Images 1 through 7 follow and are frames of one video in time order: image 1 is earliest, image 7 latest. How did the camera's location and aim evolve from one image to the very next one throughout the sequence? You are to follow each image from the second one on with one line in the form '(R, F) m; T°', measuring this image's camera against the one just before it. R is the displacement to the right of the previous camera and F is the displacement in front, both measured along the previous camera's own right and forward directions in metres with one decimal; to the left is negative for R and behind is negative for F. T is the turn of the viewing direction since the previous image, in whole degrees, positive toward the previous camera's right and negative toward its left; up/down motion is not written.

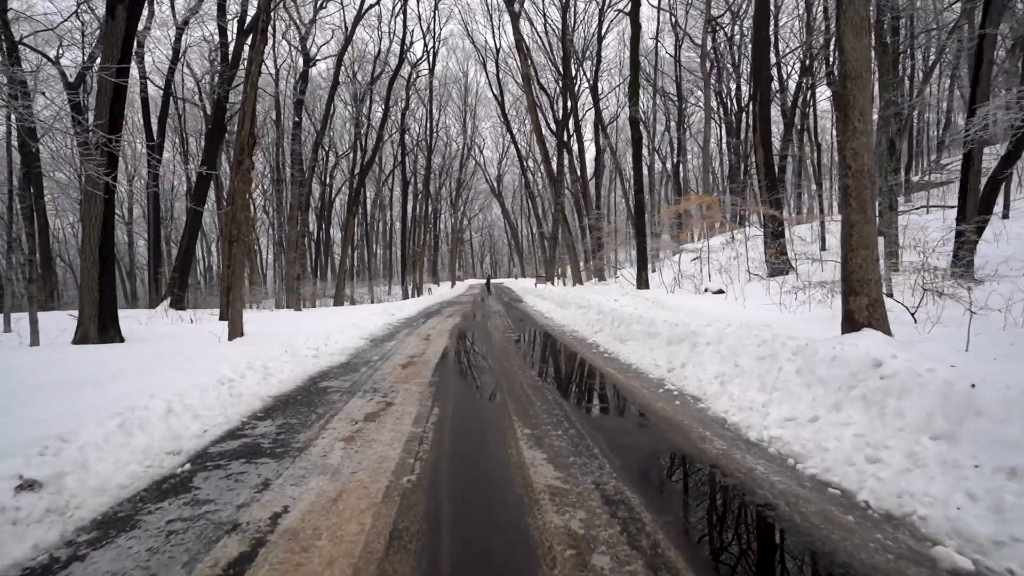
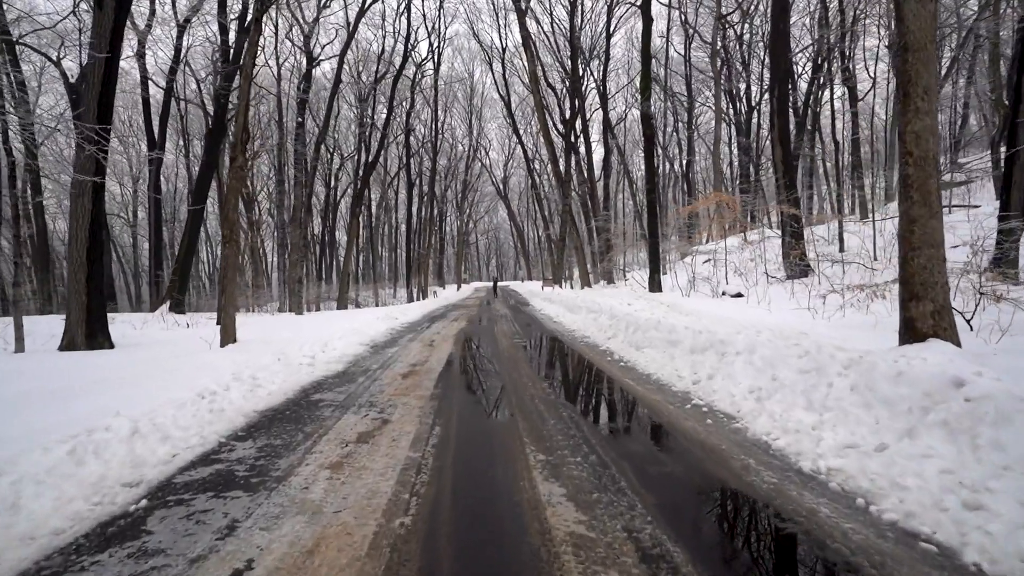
(0.0, +0.6) m; -1°
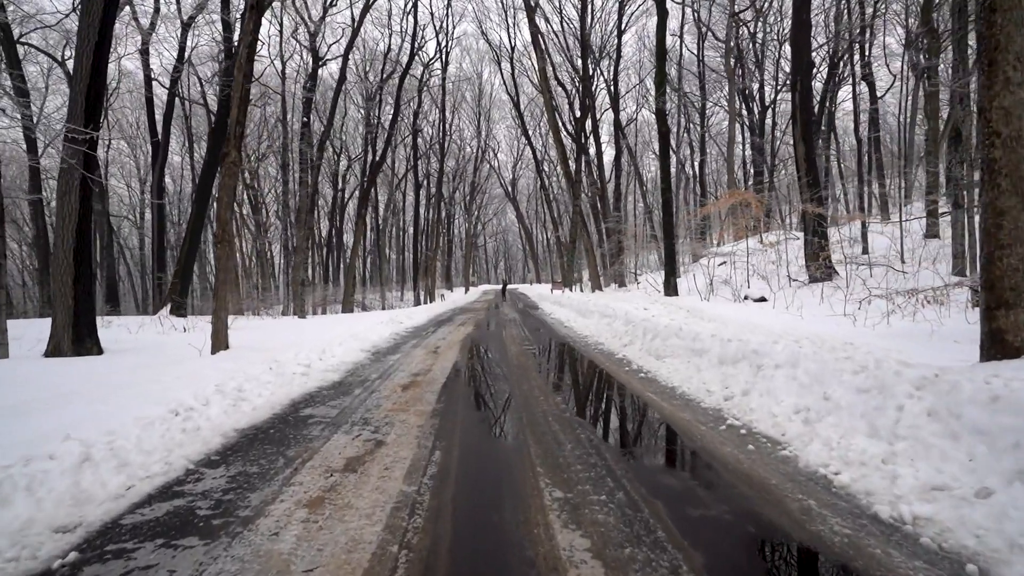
(0.0, +0.6) m; -1°
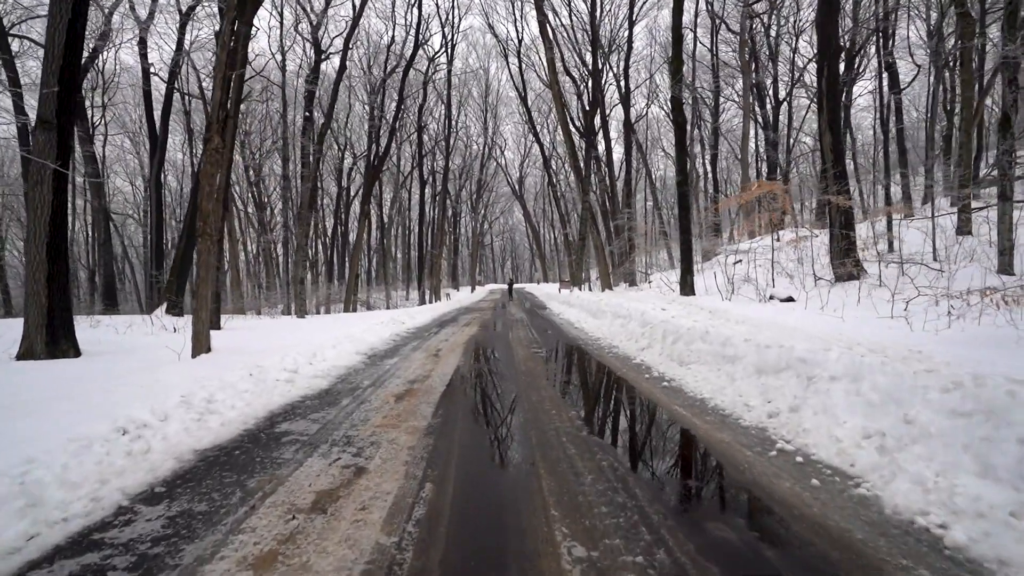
(0.0, +0.7) m; -1°
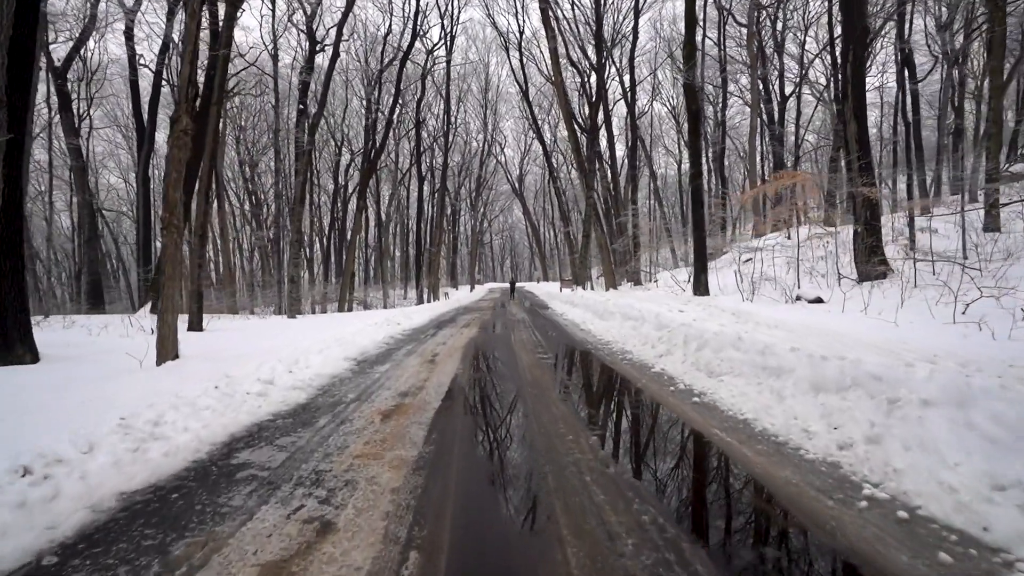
(-0.1, +0.9) m; 0°
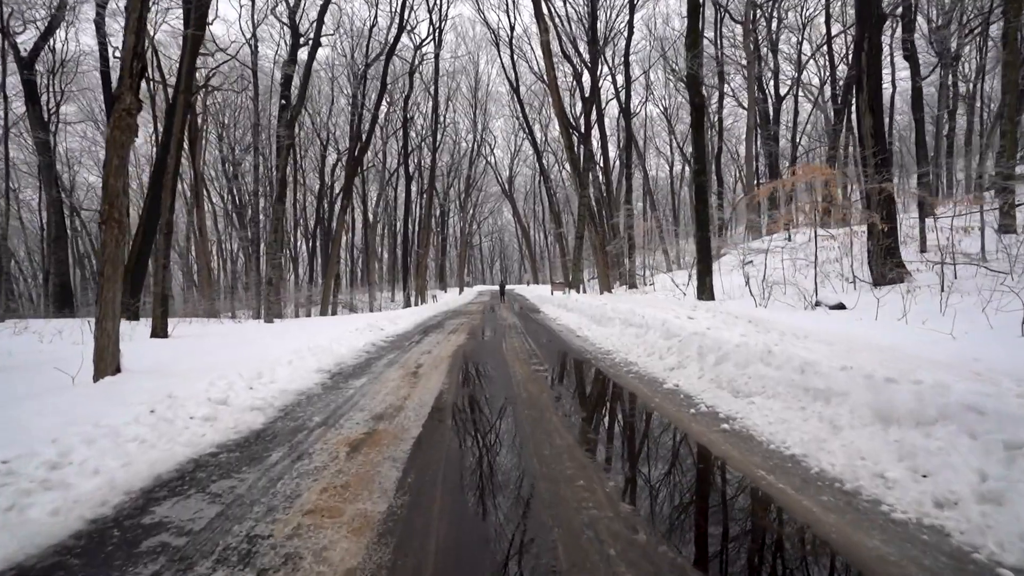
(0.0, +0.9) m; +1°
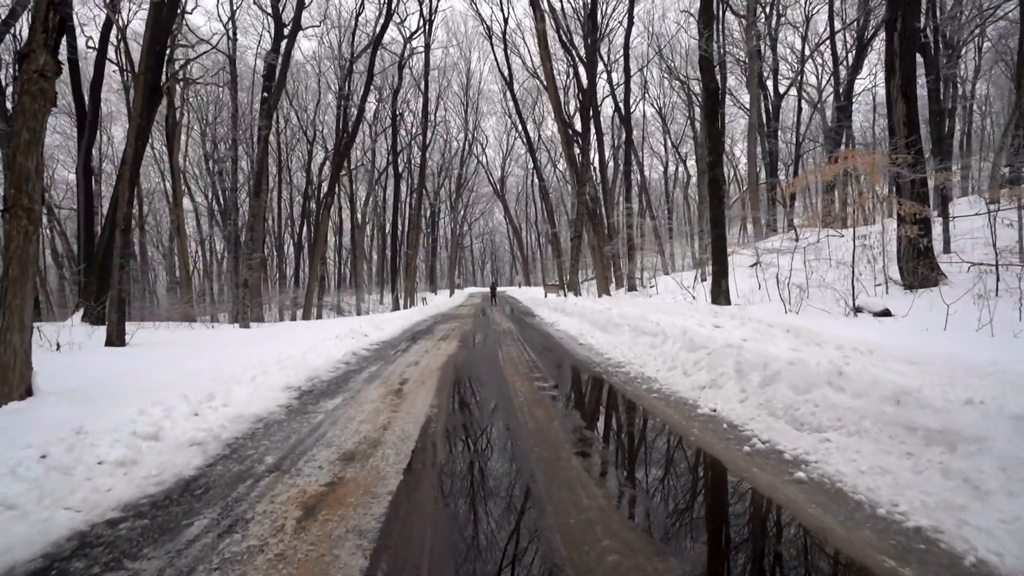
(-0.1, +1.1) m; +1°
